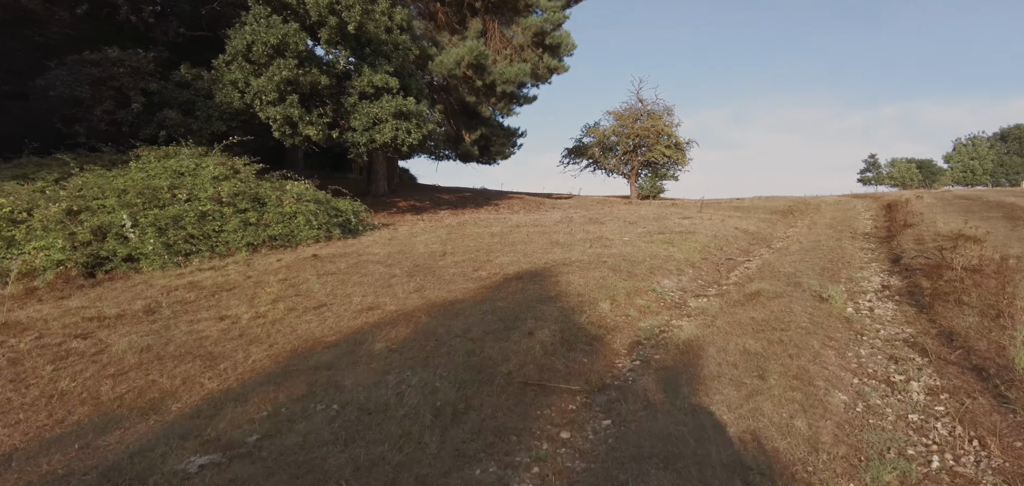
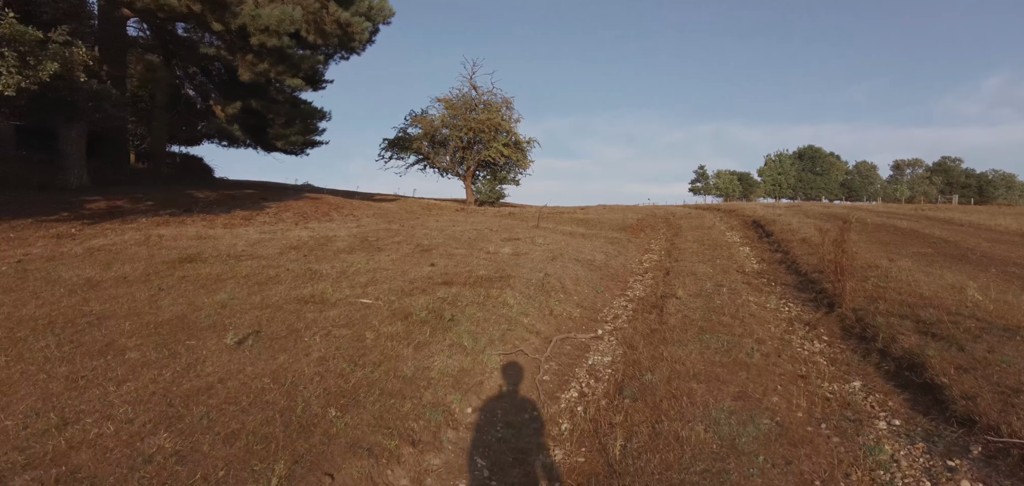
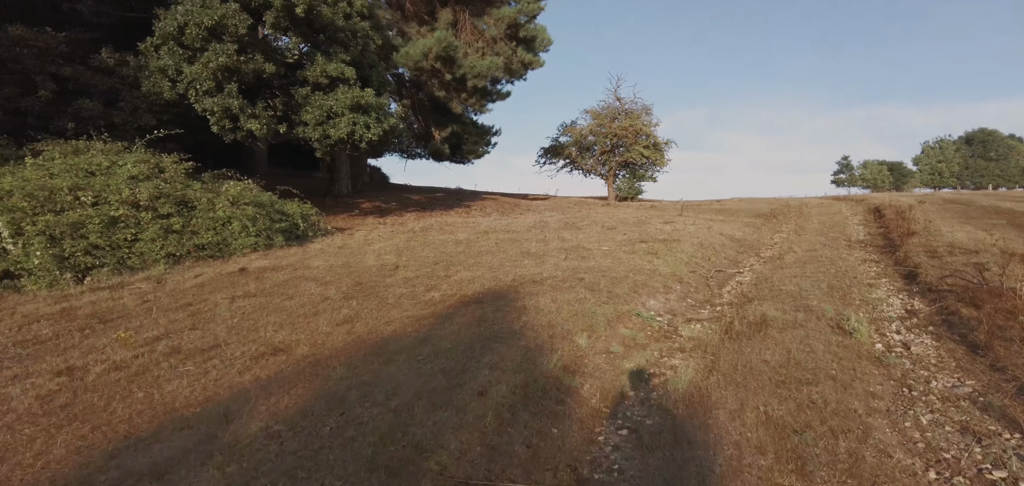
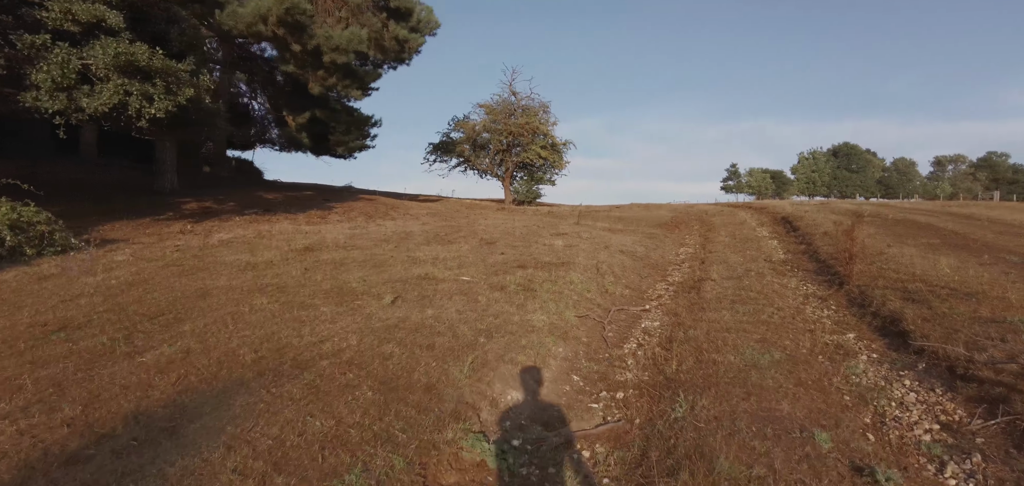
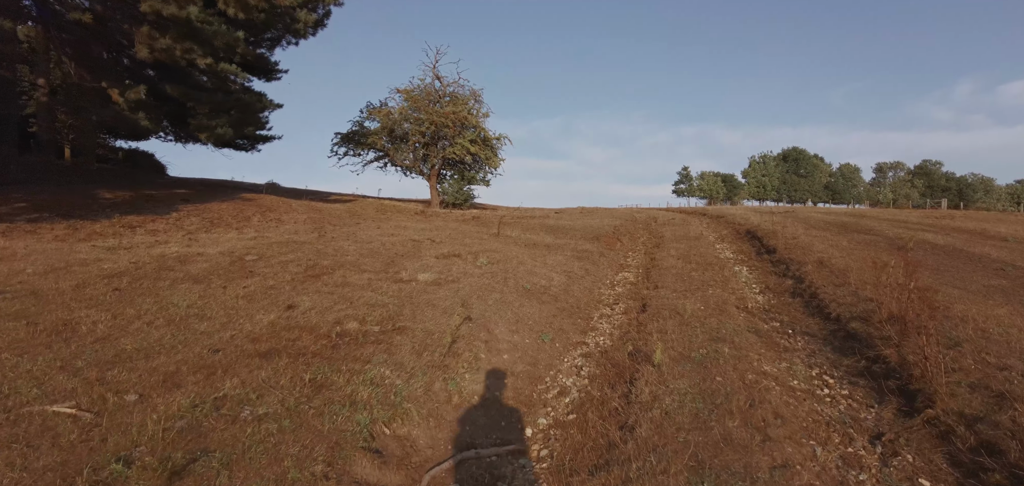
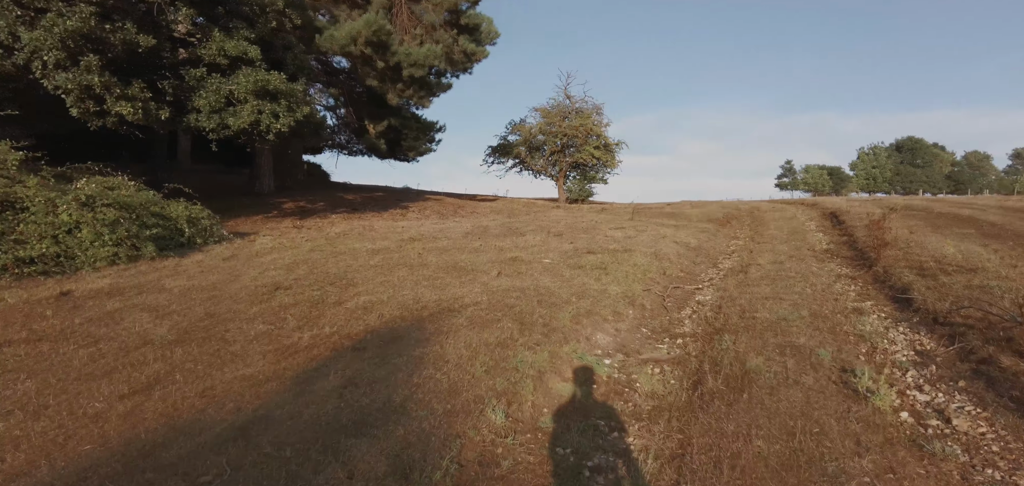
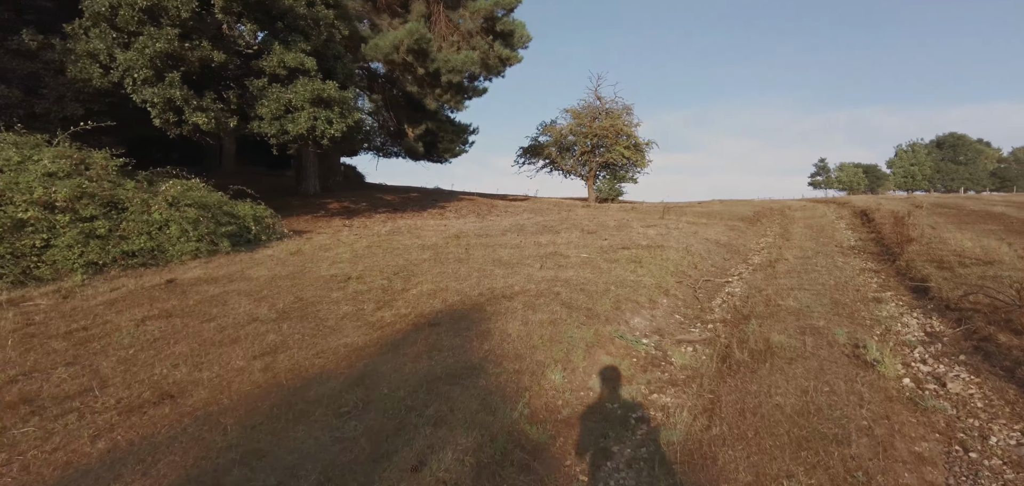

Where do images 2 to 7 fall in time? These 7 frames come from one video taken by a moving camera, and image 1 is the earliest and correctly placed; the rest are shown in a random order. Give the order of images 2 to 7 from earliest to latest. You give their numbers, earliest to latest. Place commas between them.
3, 7, 6, 4, 2, 5
